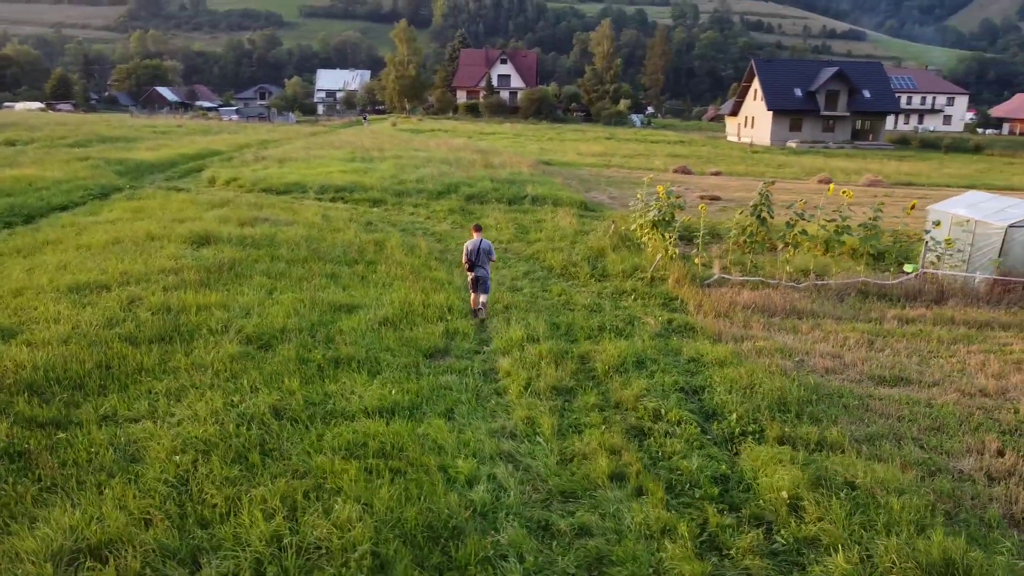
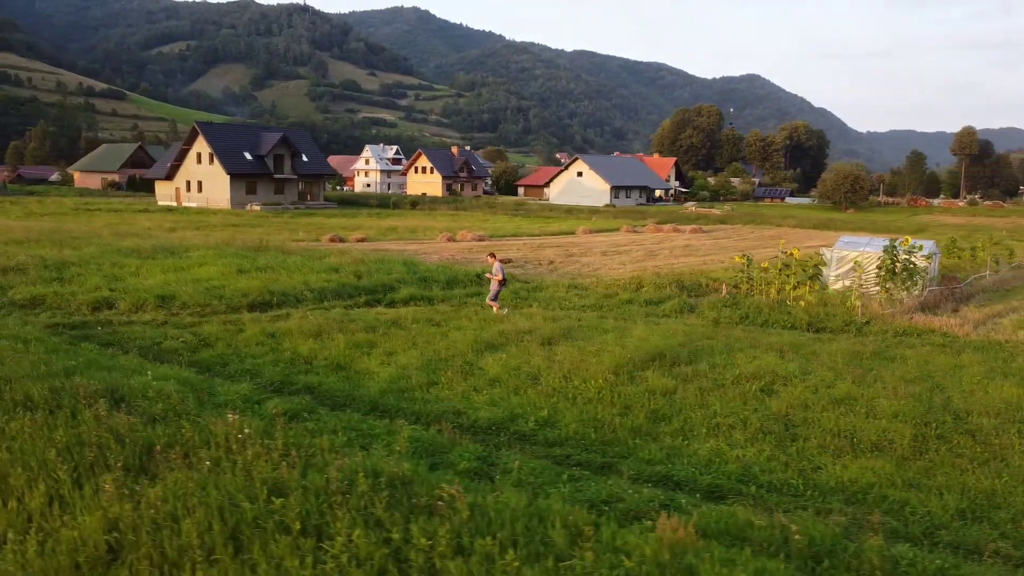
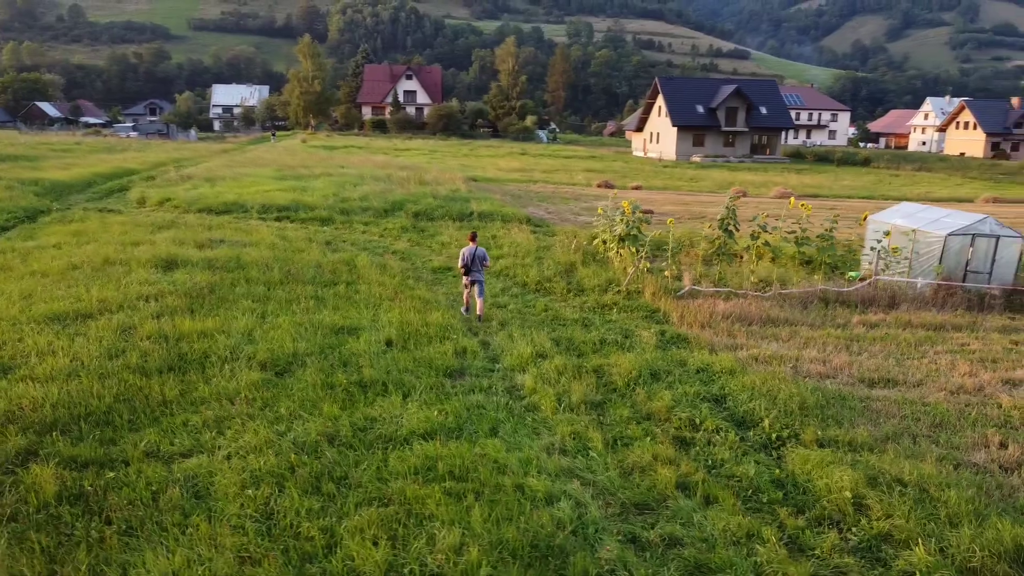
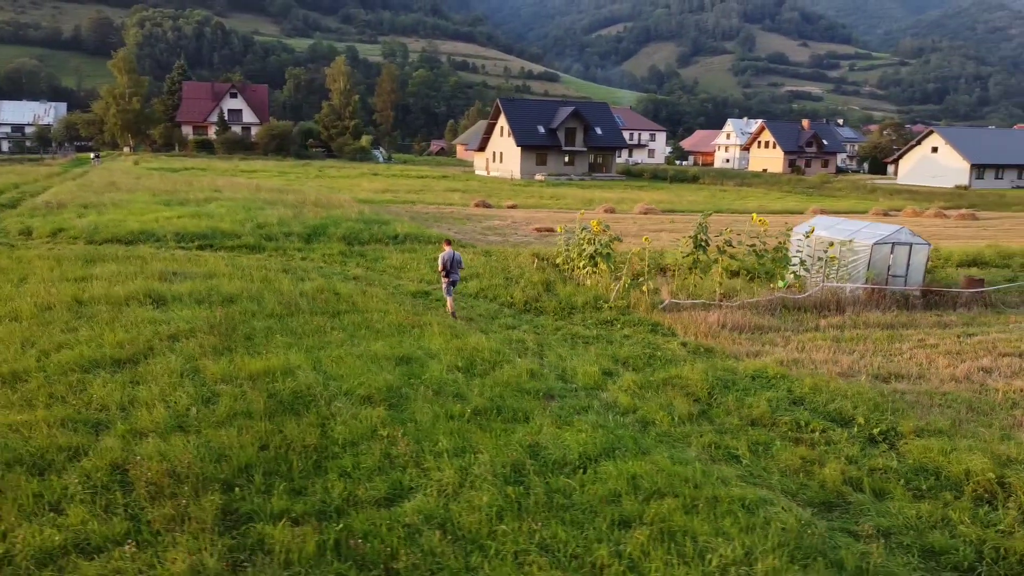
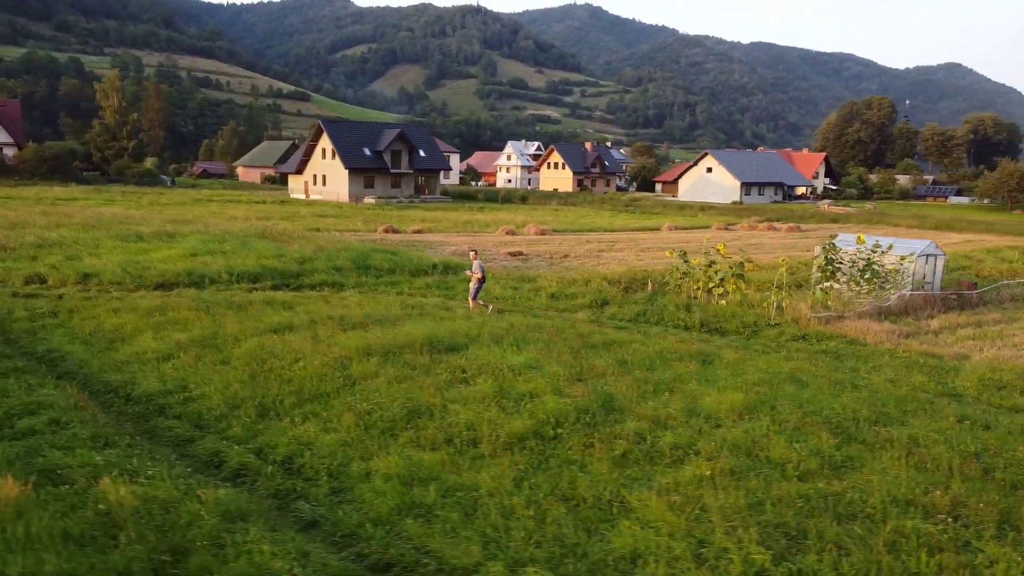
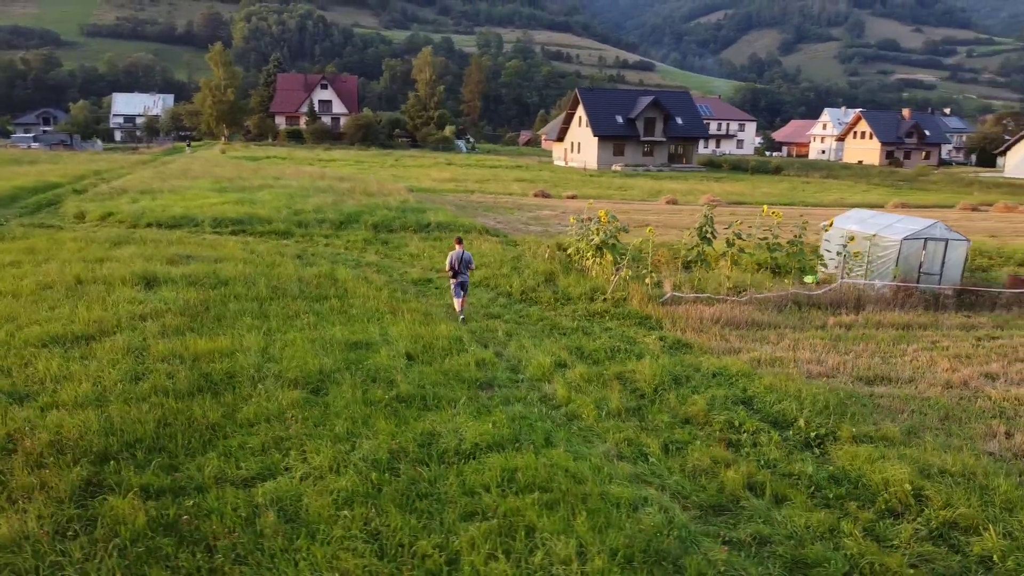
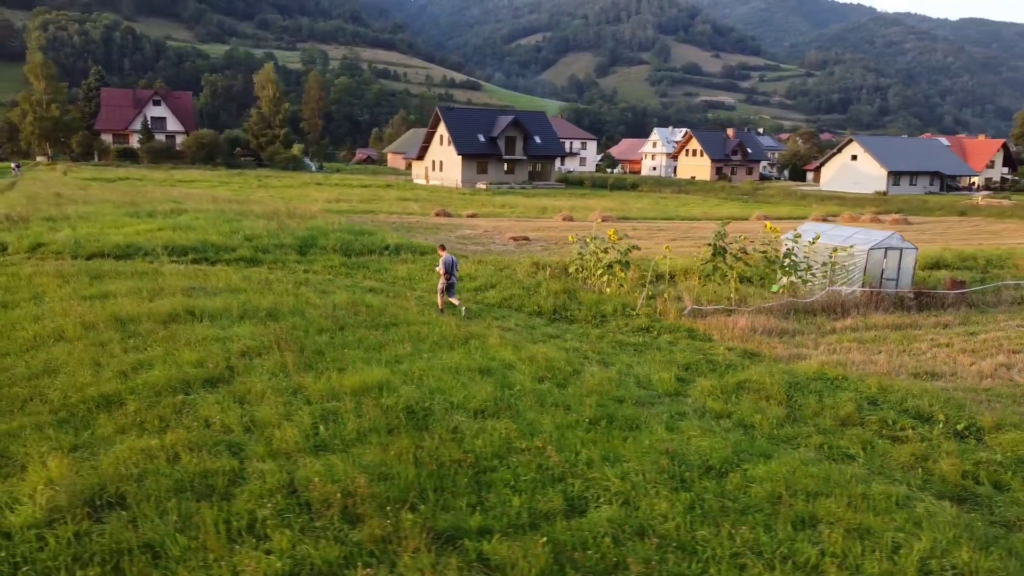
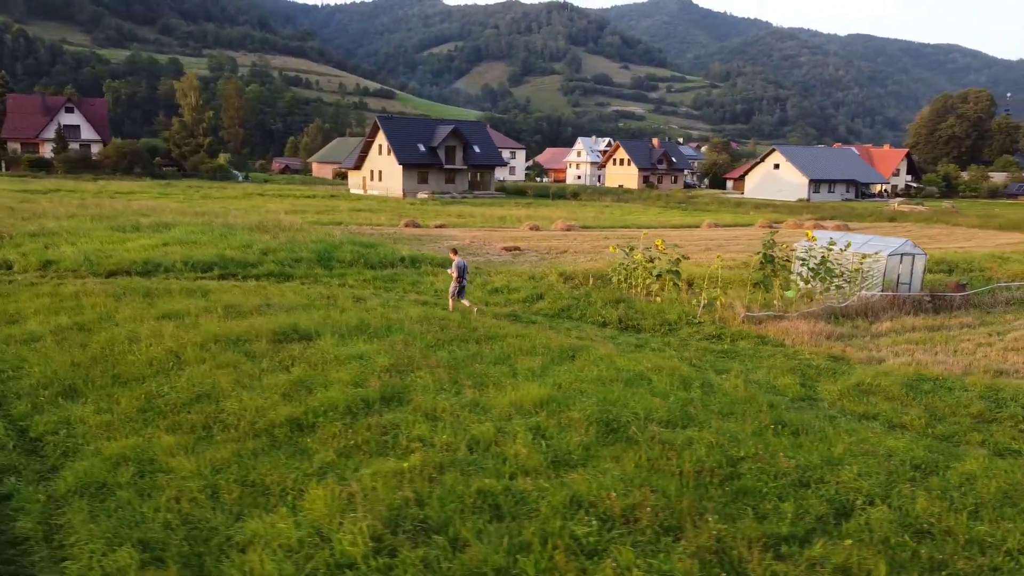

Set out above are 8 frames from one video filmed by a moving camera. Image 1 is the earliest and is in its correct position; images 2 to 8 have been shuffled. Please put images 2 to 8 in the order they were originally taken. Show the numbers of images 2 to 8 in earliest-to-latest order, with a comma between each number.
3, 6, 4, 7, 8, 5, 2
